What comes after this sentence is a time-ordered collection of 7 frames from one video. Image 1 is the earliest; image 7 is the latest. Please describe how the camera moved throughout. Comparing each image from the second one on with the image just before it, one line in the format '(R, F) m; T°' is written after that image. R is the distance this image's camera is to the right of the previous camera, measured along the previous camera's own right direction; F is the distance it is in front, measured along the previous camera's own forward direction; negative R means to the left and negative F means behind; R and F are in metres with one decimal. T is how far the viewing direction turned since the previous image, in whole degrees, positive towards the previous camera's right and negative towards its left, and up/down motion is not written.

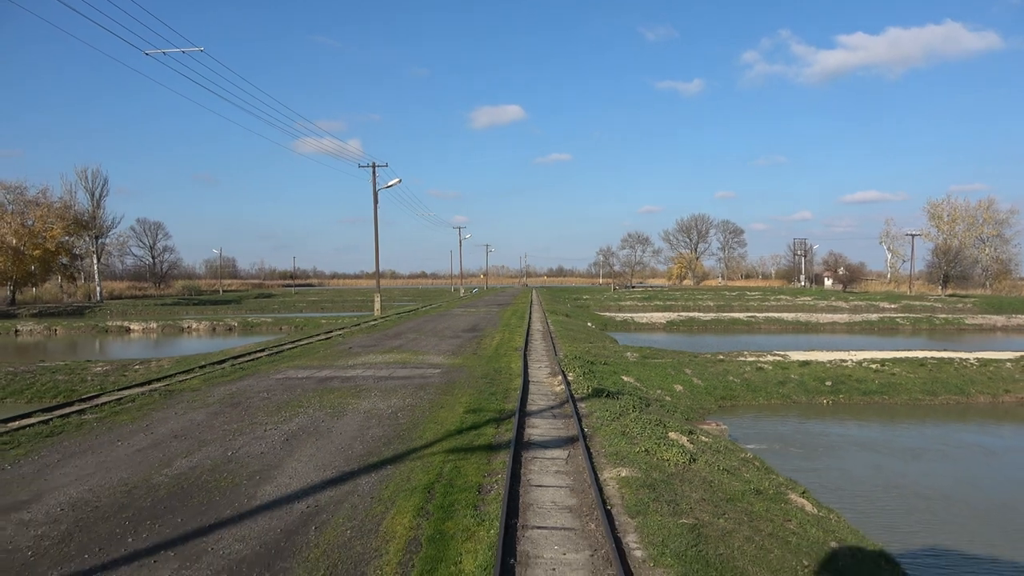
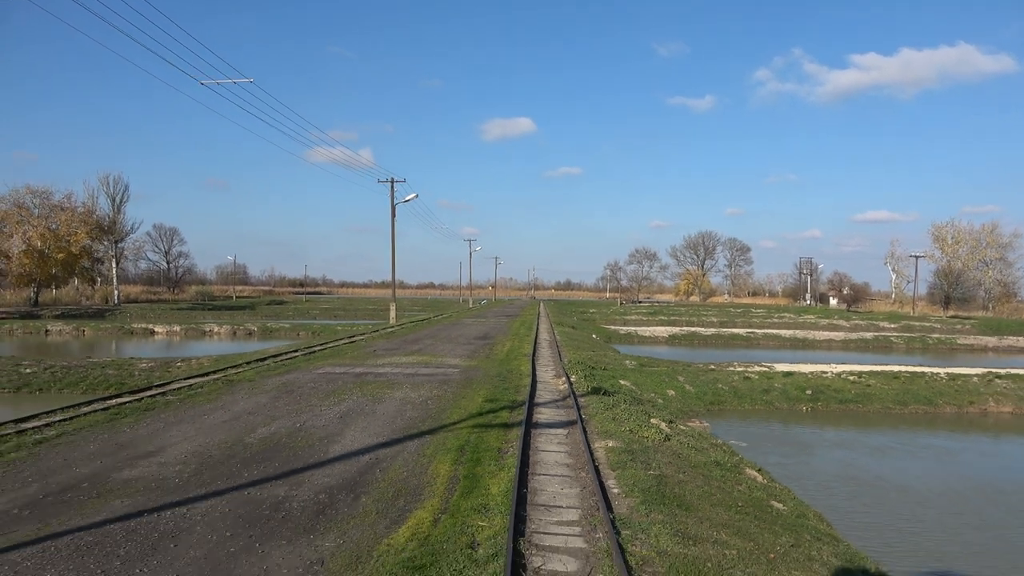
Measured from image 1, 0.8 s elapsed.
(-0.1, -1.9) m; -1°
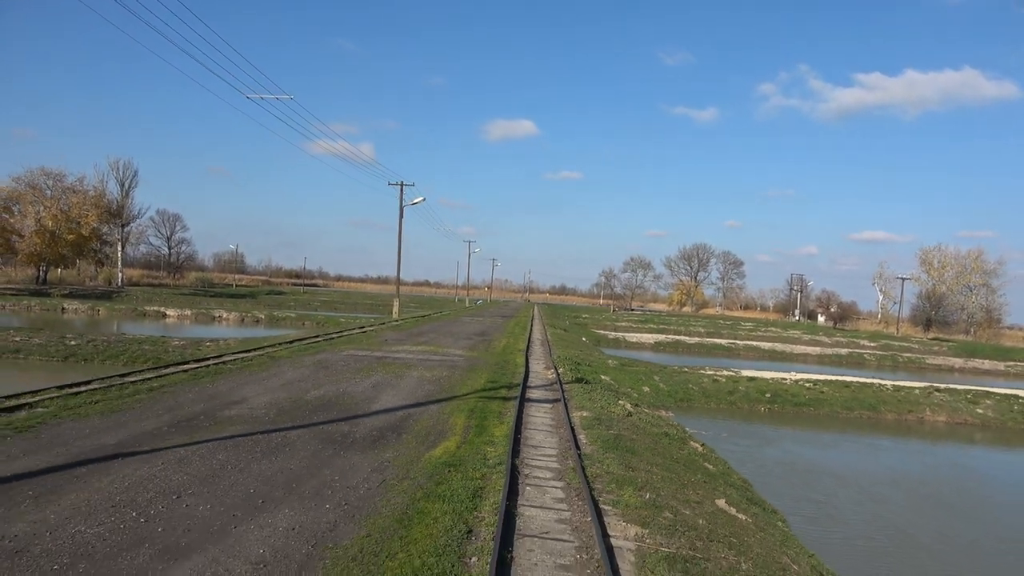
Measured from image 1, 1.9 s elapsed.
(-0.1, -2.6) m; 0°
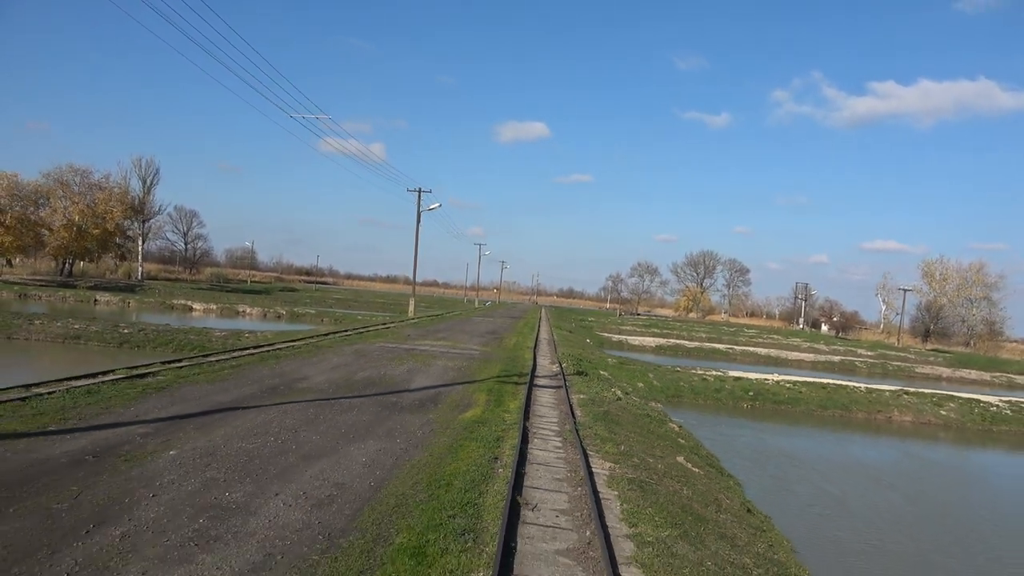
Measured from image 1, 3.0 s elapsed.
(-0.1, -2.6) m; -1°
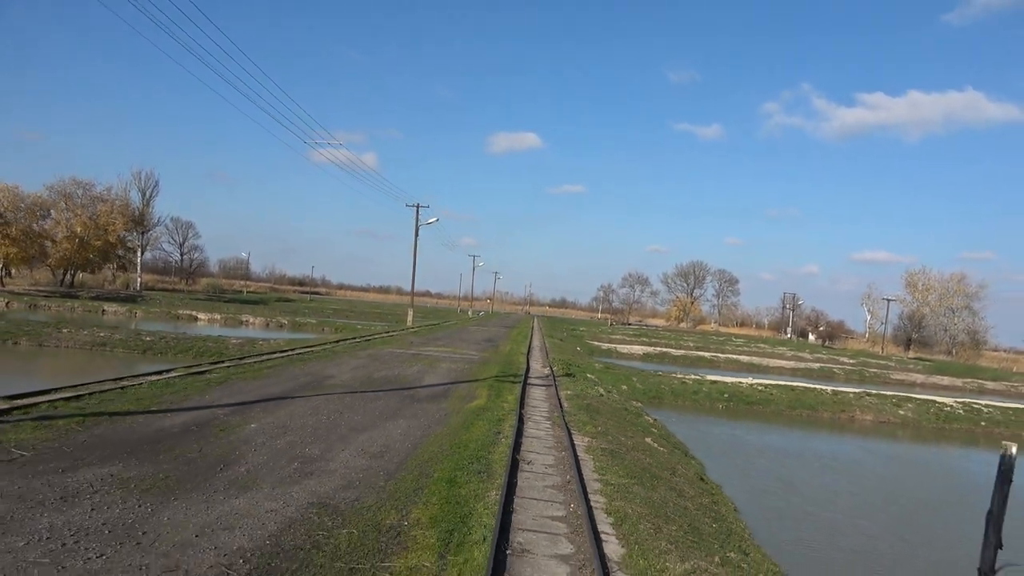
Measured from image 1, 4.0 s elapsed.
(-0.1, -2.3) m; +1°
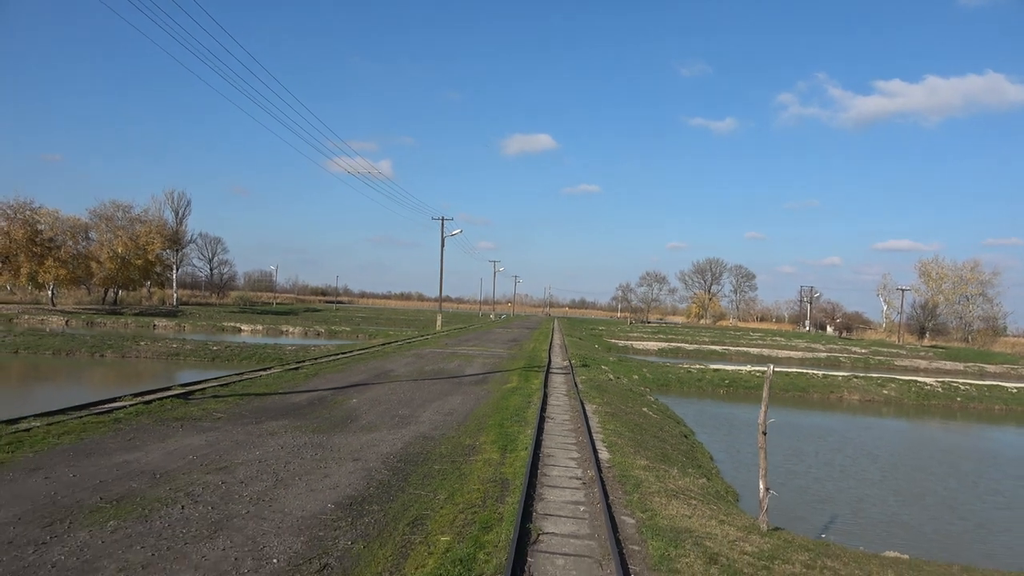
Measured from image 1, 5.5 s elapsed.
(-0.1, -3.7) m; -2°
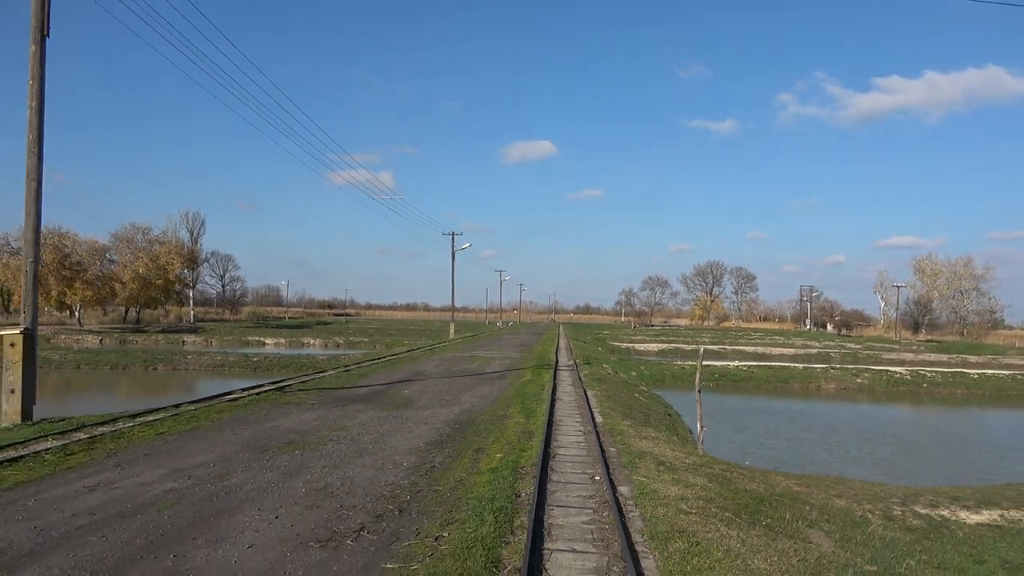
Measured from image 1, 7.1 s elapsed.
(-0.3, -3.7) m; 0°
